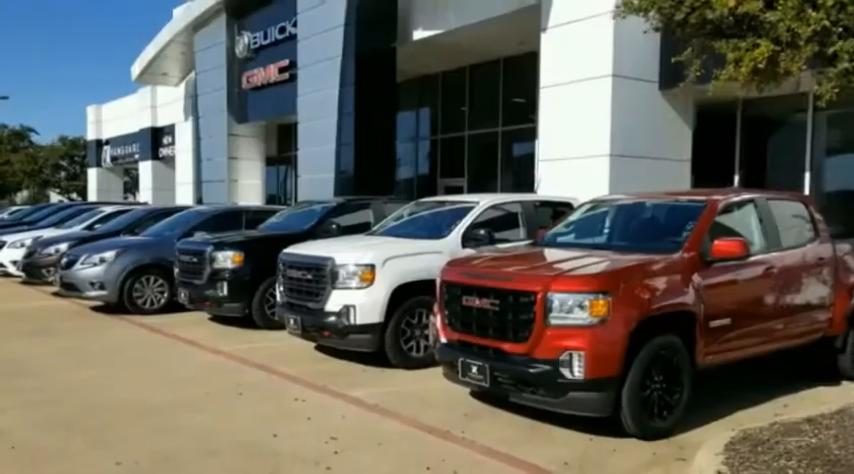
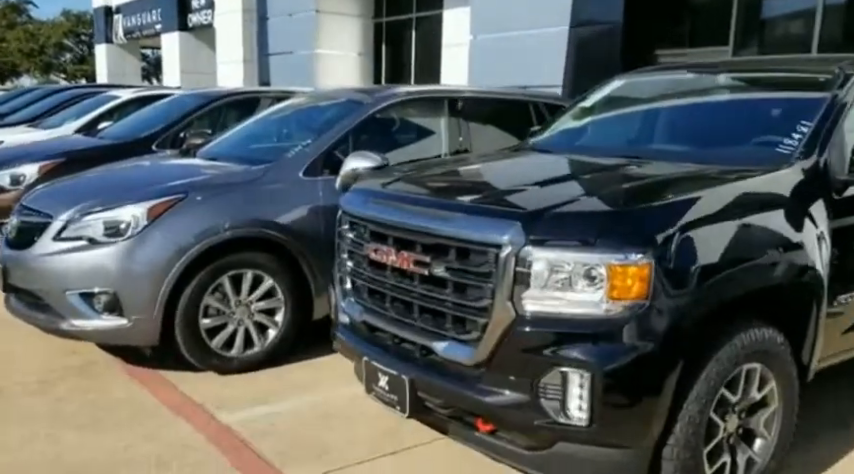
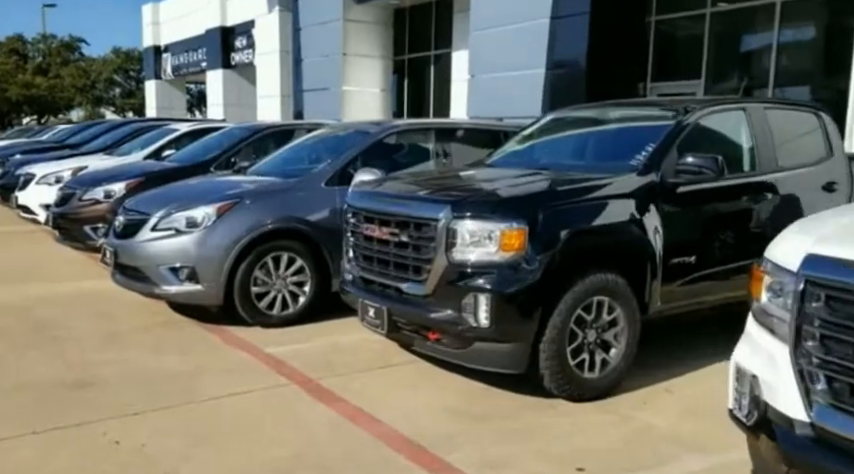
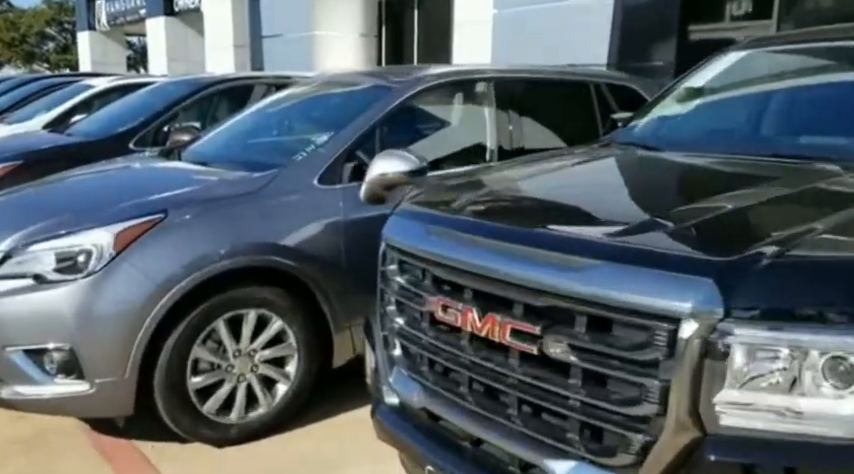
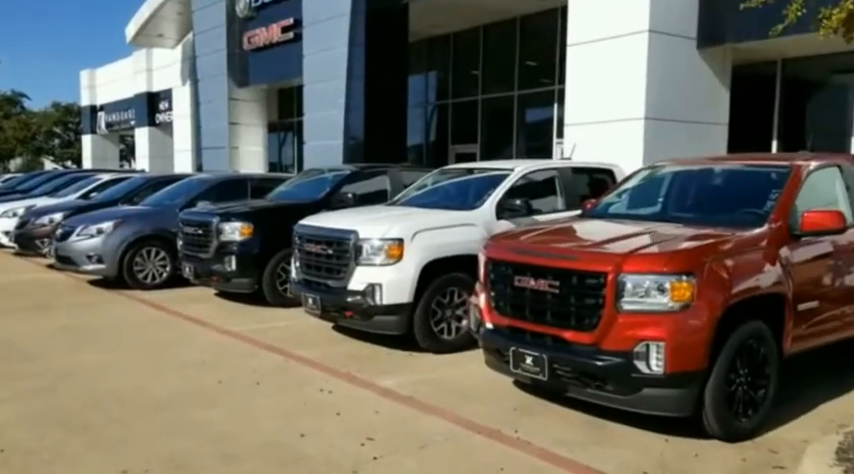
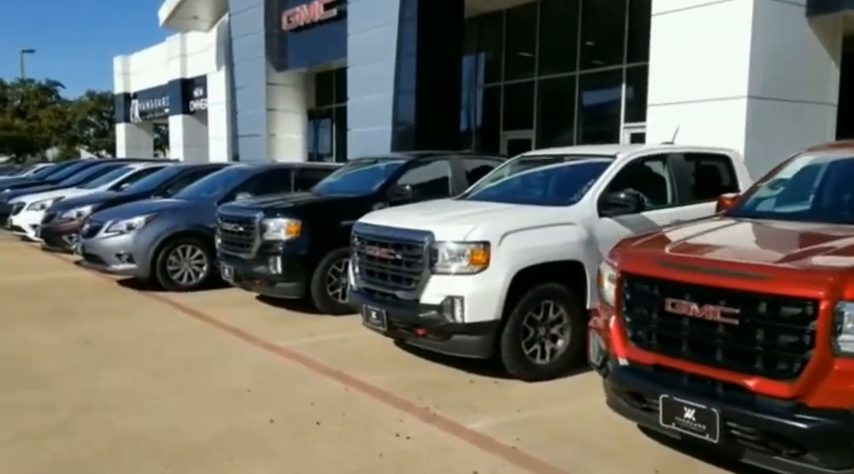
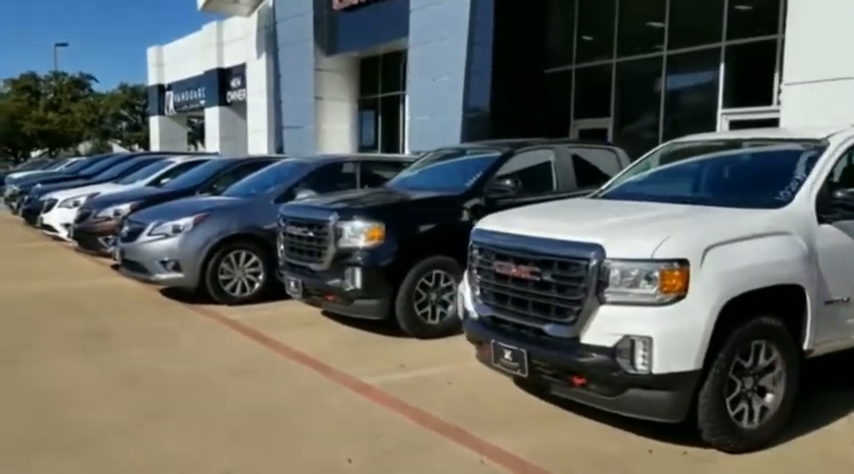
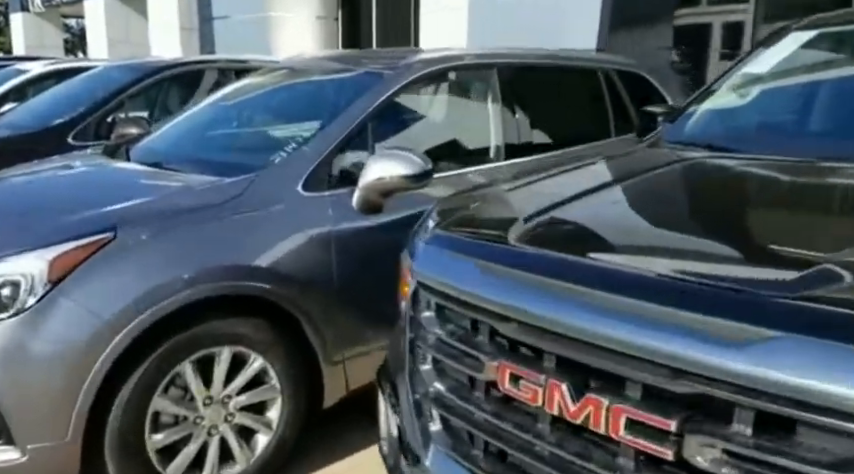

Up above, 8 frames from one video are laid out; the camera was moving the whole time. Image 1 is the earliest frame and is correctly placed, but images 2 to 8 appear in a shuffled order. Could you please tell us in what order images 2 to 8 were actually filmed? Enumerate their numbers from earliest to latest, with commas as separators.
5, 6, 7, 3, 2, 4, 8
